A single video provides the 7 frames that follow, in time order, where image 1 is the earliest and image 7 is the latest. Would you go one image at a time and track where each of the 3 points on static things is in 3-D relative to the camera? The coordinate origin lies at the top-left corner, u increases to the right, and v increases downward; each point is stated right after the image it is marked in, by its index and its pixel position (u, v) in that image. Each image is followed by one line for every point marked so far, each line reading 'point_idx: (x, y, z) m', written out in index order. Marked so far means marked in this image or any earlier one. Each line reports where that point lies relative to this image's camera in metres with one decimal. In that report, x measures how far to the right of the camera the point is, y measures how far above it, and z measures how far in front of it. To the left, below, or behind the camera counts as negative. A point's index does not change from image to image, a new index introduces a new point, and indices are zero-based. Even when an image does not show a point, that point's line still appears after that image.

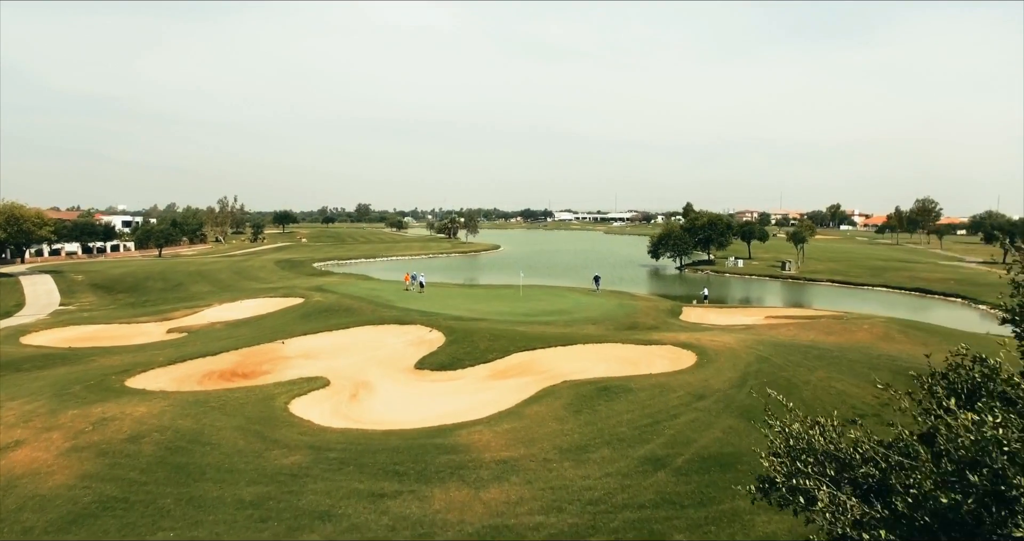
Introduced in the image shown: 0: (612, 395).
0: (+2.2, -2.8, +14.4) m
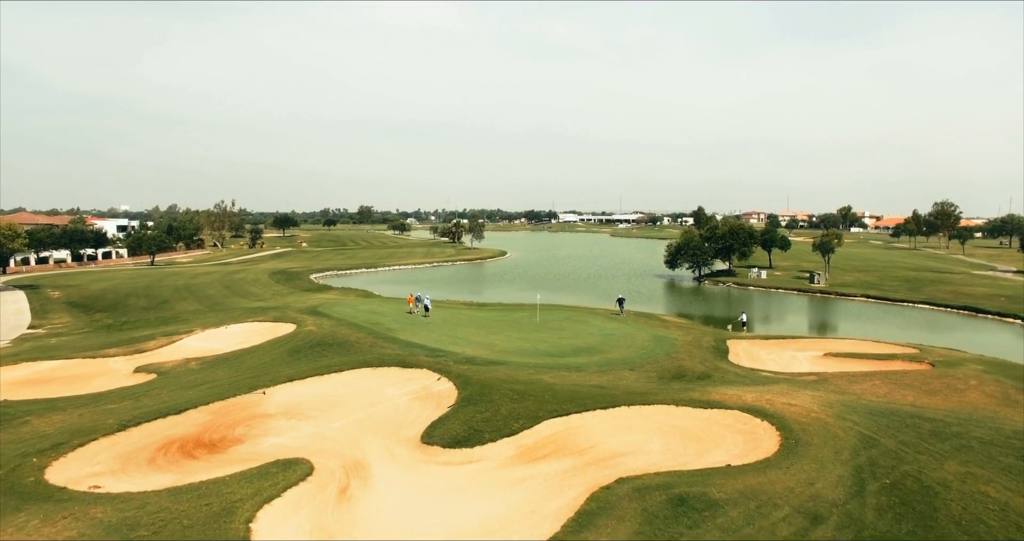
0: (+3.0, -4.0, +10.5) m
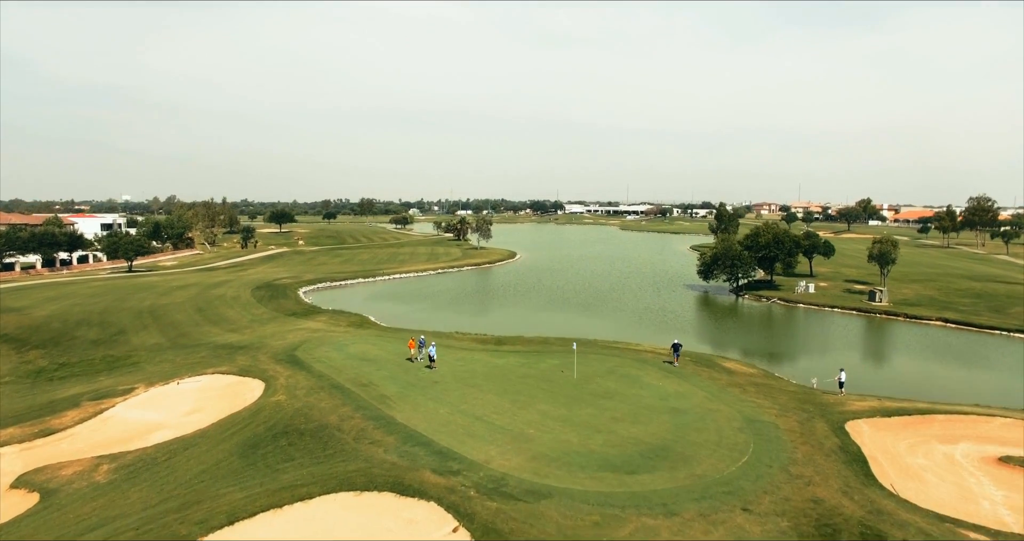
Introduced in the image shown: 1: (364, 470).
0: (+4.1, -6.2, +2.9) m
1: (-4.0, -5.3, +17.3) m
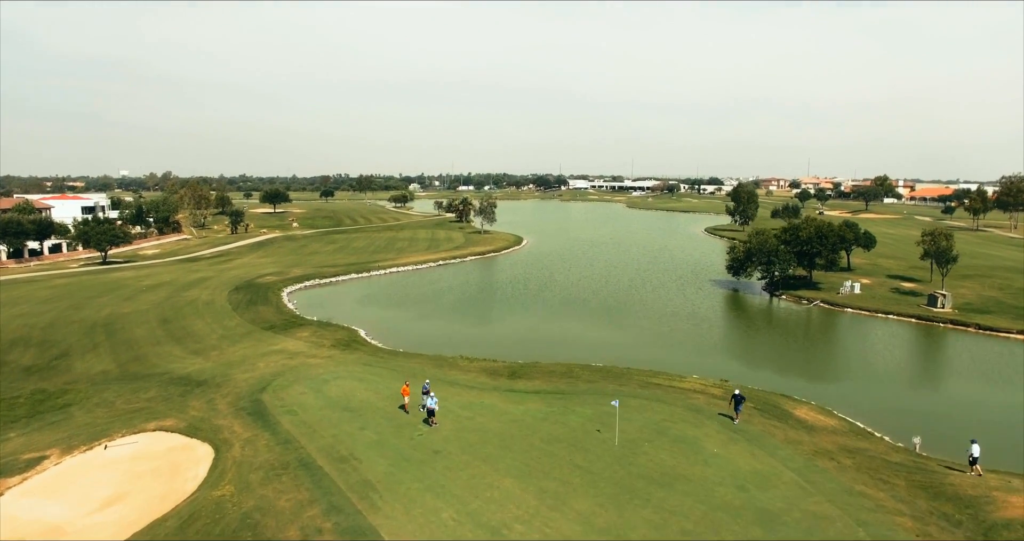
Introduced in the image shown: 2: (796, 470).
0: (+4.8, -8.3, -3.2) m
1: (-3.3, -6.8, +11.1) m
2: (+8.6, -6.0, +19.4) m
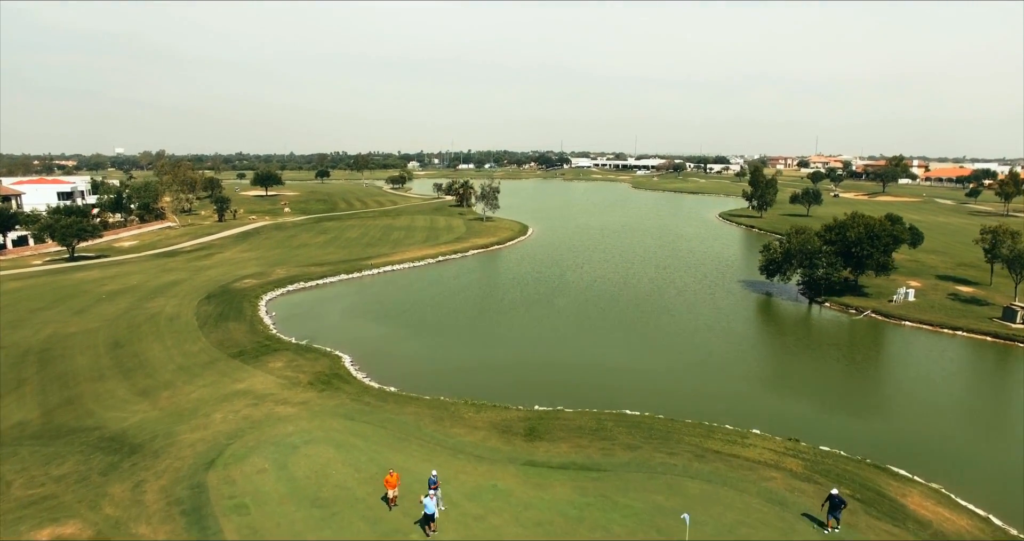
0: (+5.5, -10.7, -9.2) m
1: (-2.6, -8.7, +5.1) m
2: (+9.2, -7.6, +13.4) m
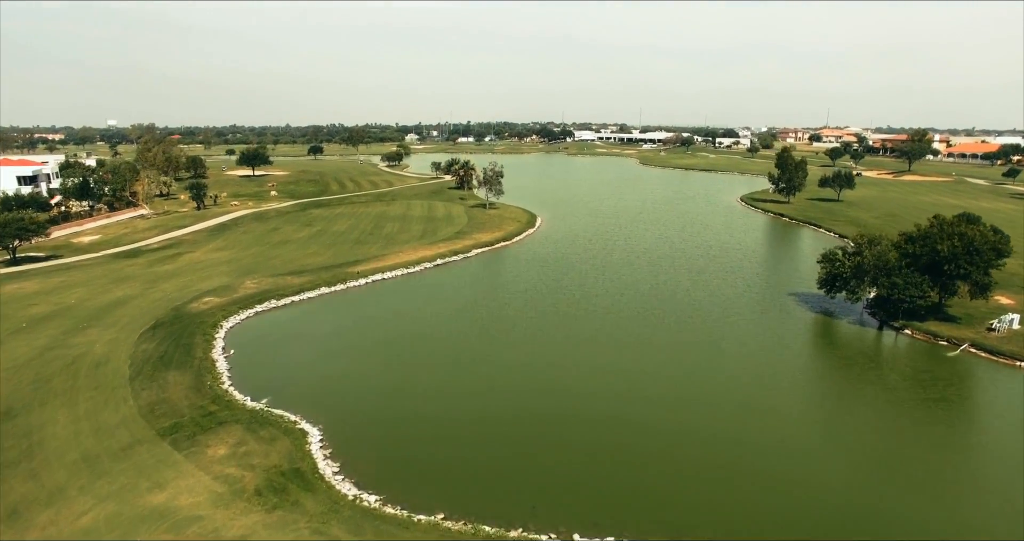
0: (+6.4, -14.5, -17.2) m
1: (-1.7, -11.8, -3.0) m
2: (+10.2, -10.3, +5.1) m
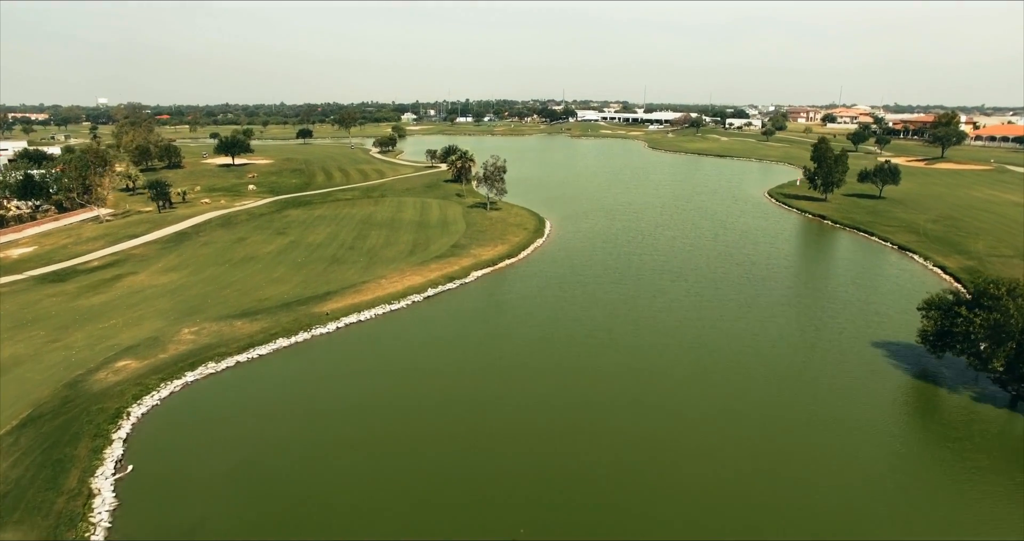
0: (+7.1, -19.4, -27.4) m
1: (-1.0, -16.3, -13.3) m
2: (+10.9, -14.5, -5.2) m
